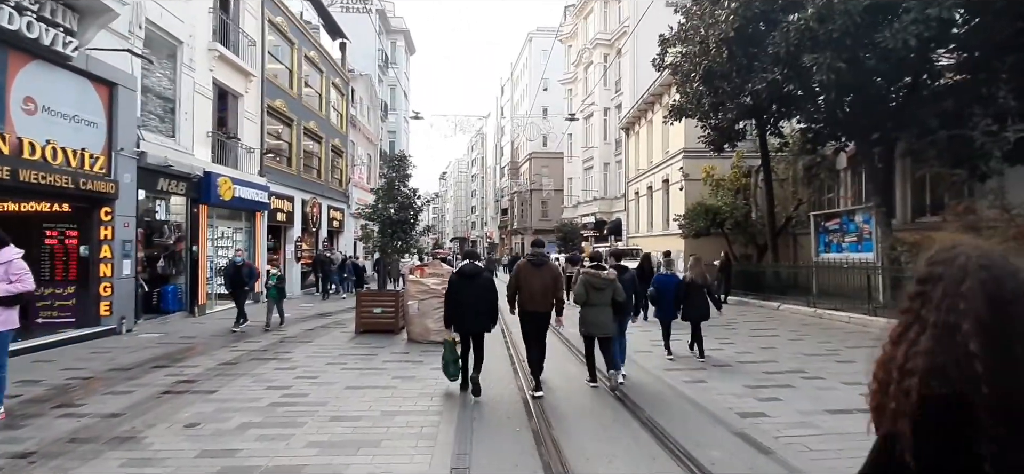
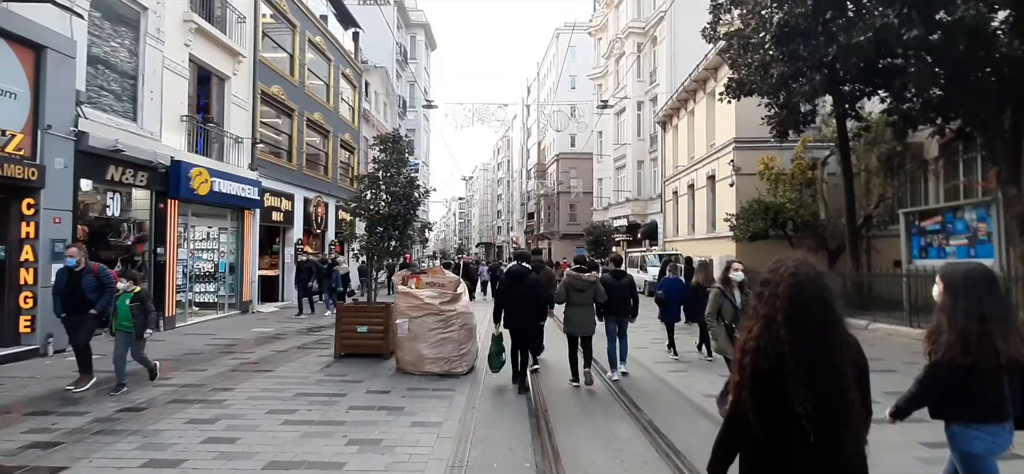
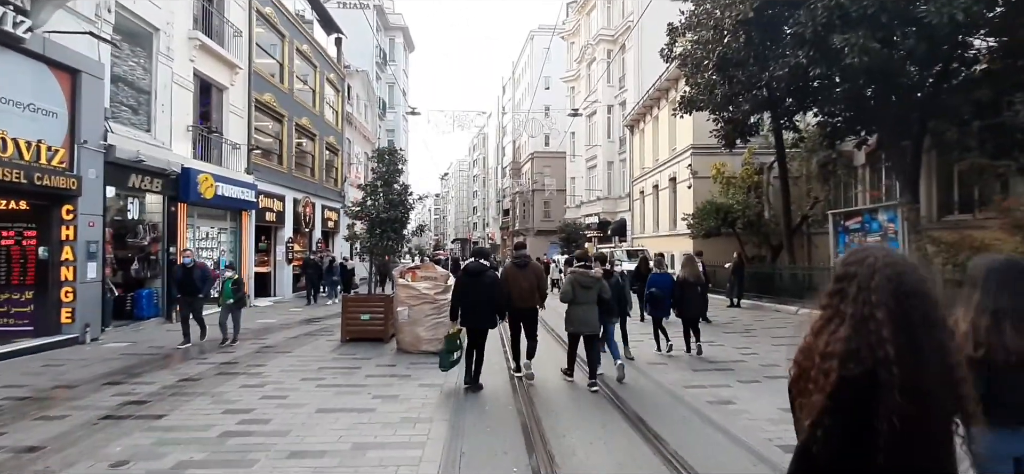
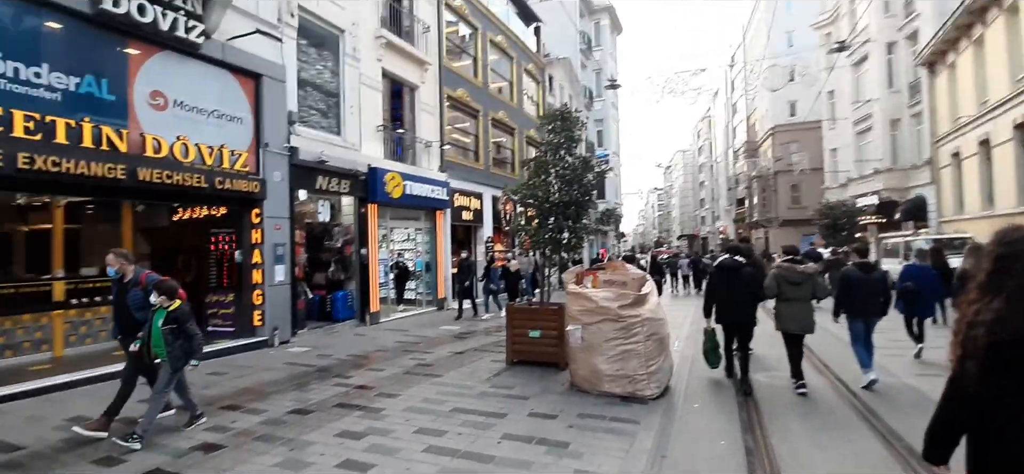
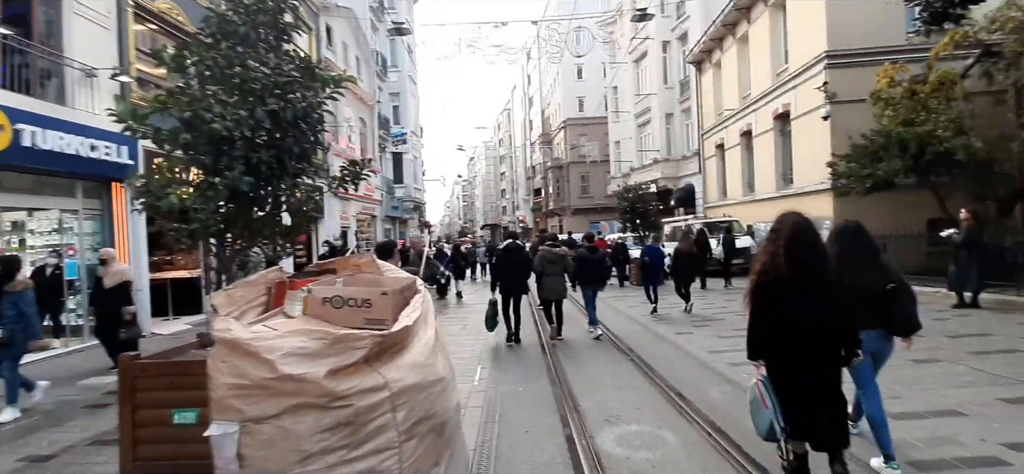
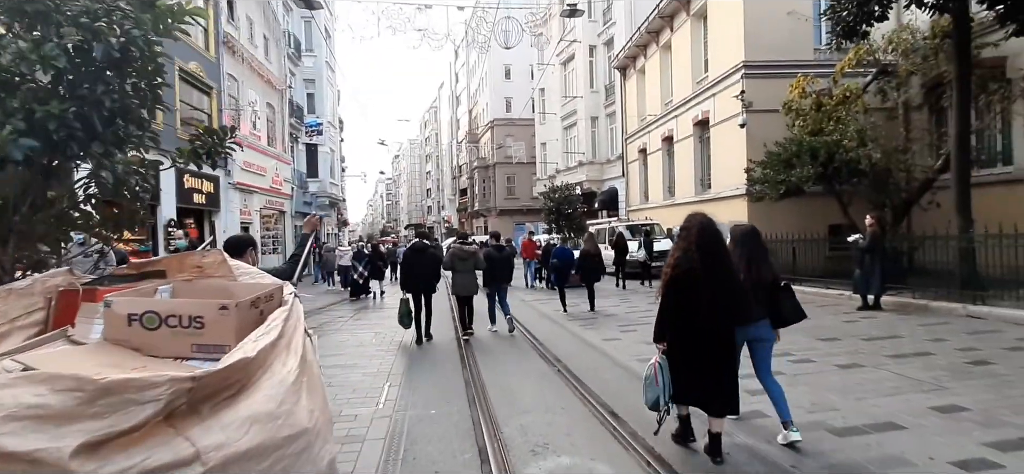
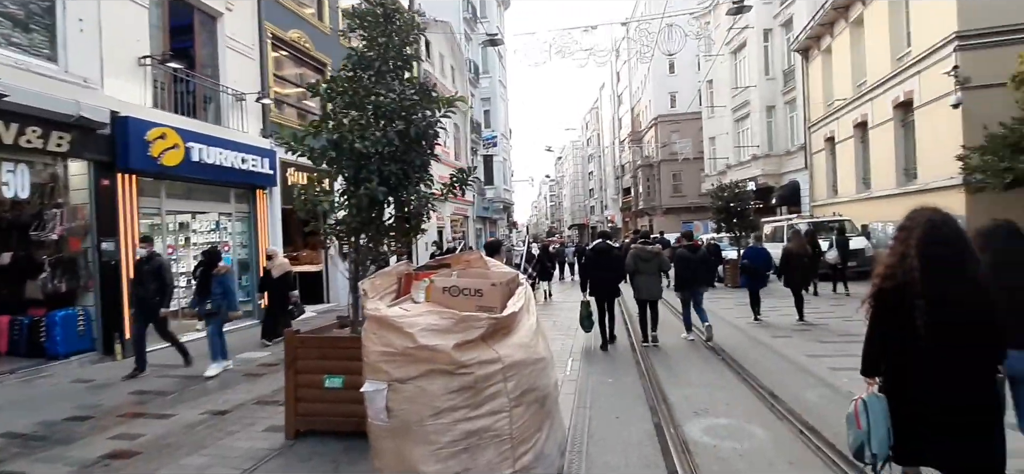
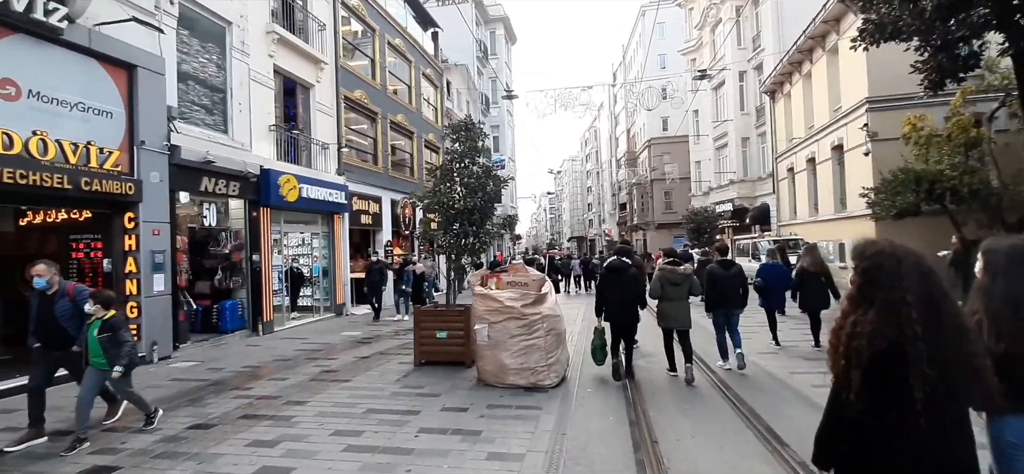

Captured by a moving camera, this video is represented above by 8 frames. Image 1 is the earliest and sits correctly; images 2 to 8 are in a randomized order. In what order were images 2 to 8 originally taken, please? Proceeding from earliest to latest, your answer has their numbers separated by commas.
3, 2, 8, 4, 7, 5, 6
